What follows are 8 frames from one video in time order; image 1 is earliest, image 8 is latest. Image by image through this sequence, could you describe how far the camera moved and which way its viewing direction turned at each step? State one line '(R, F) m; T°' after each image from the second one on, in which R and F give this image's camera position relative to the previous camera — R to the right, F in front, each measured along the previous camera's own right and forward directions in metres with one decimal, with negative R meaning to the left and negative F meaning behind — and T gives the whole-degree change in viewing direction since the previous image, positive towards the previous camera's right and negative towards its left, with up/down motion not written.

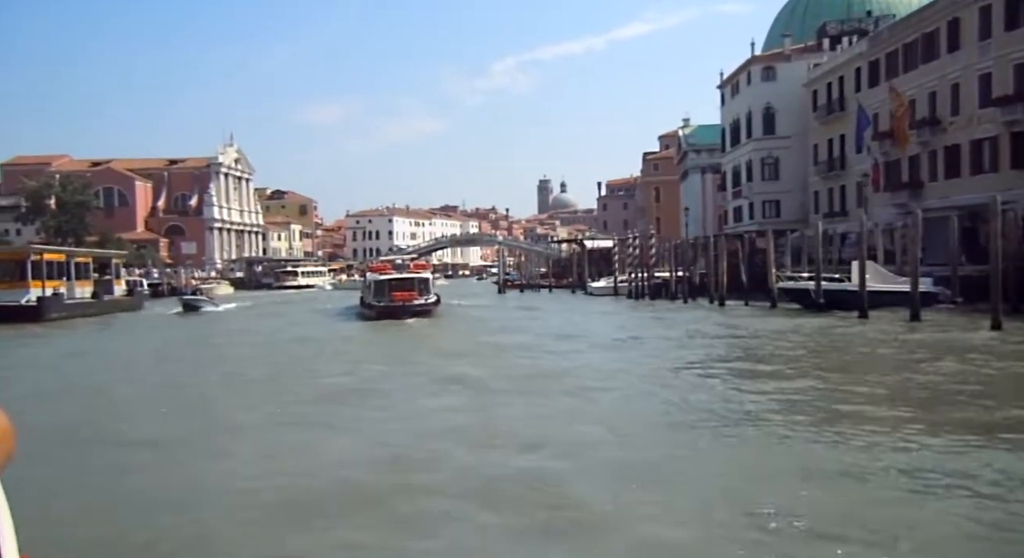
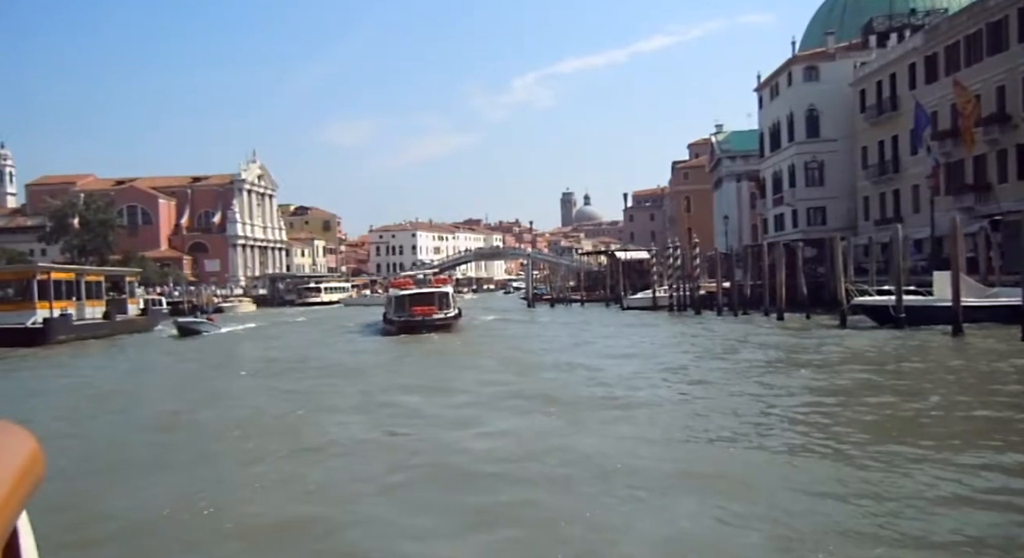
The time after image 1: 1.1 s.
(-0.4, +2.2) m; -2°
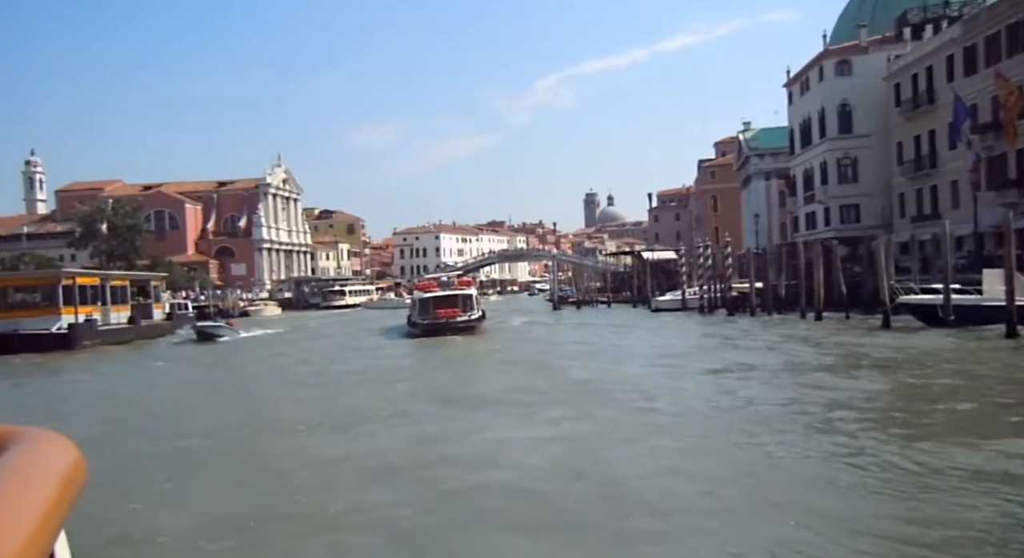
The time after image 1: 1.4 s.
(-0.2, +0.6) m; -2°
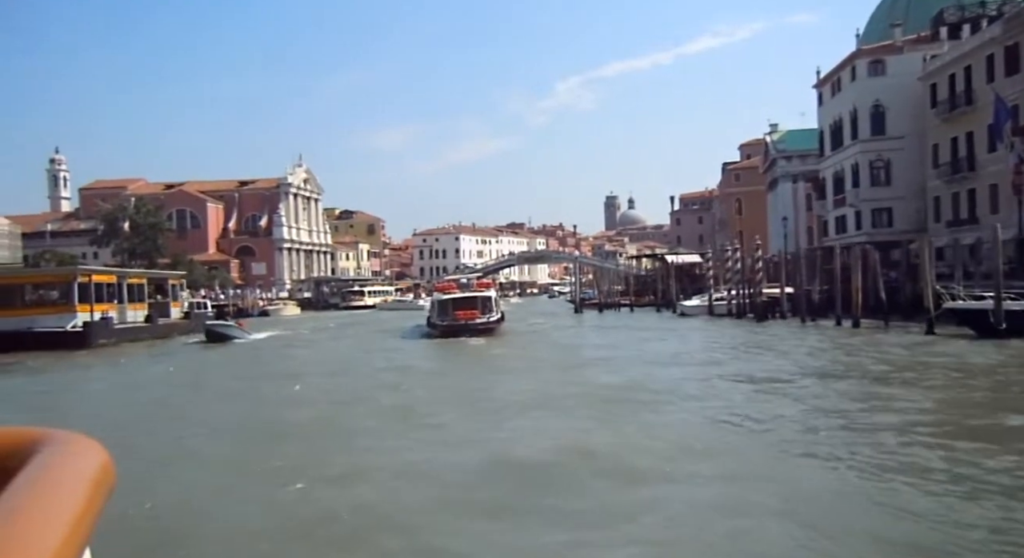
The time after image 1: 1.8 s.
(-0.2, +0.8) m; -1°
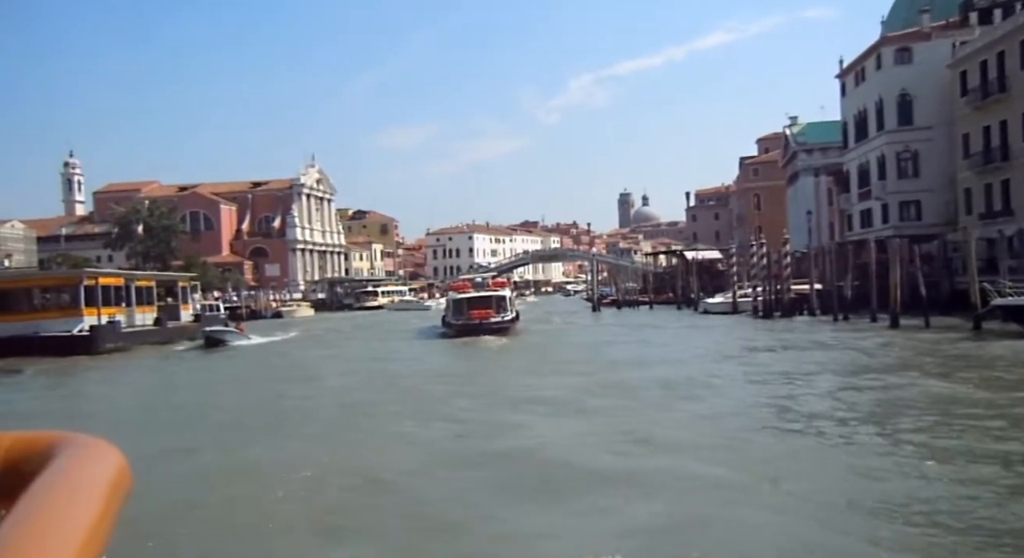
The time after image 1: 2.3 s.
(-0.1, +1.0) m; -1°
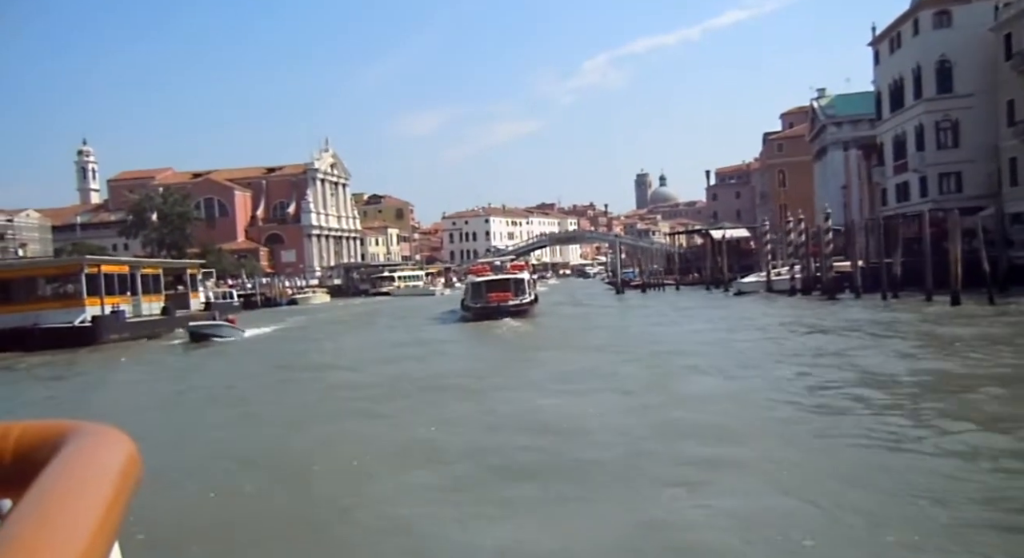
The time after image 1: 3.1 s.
(-0.2, +1.6) m; -1°
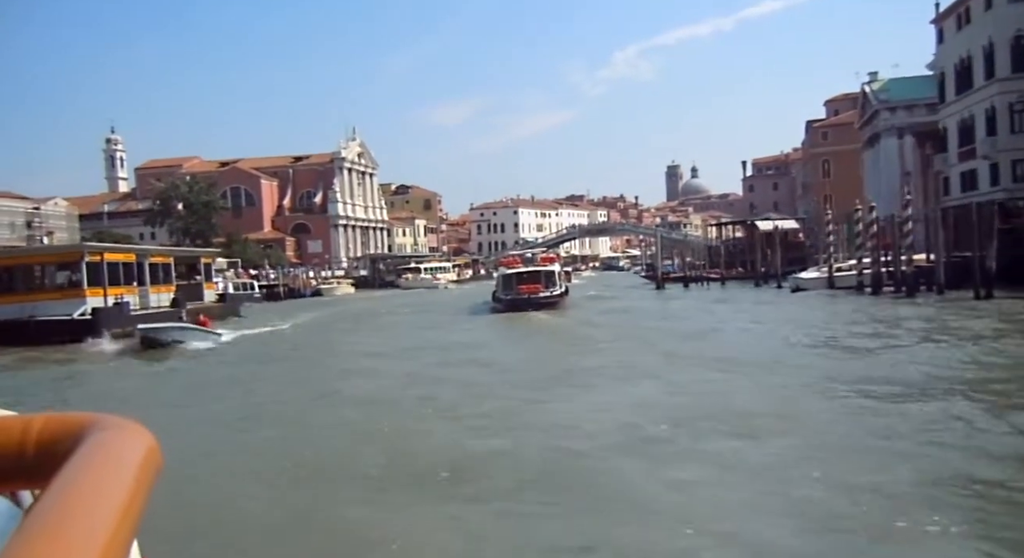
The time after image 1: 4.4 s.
(-0.3, +2.6) m; -2°
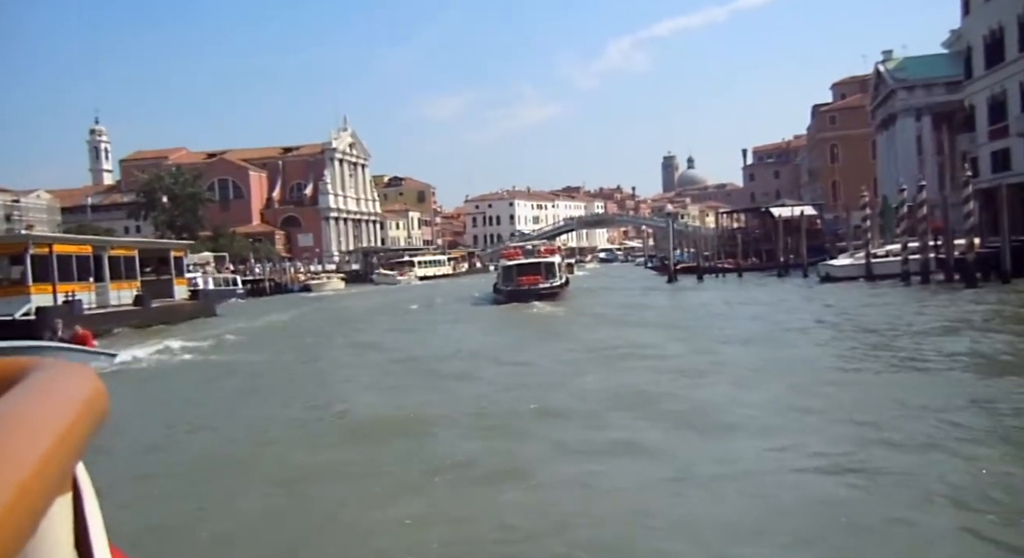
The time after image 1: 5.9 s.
(-0.2, +2.9) m; 0°
